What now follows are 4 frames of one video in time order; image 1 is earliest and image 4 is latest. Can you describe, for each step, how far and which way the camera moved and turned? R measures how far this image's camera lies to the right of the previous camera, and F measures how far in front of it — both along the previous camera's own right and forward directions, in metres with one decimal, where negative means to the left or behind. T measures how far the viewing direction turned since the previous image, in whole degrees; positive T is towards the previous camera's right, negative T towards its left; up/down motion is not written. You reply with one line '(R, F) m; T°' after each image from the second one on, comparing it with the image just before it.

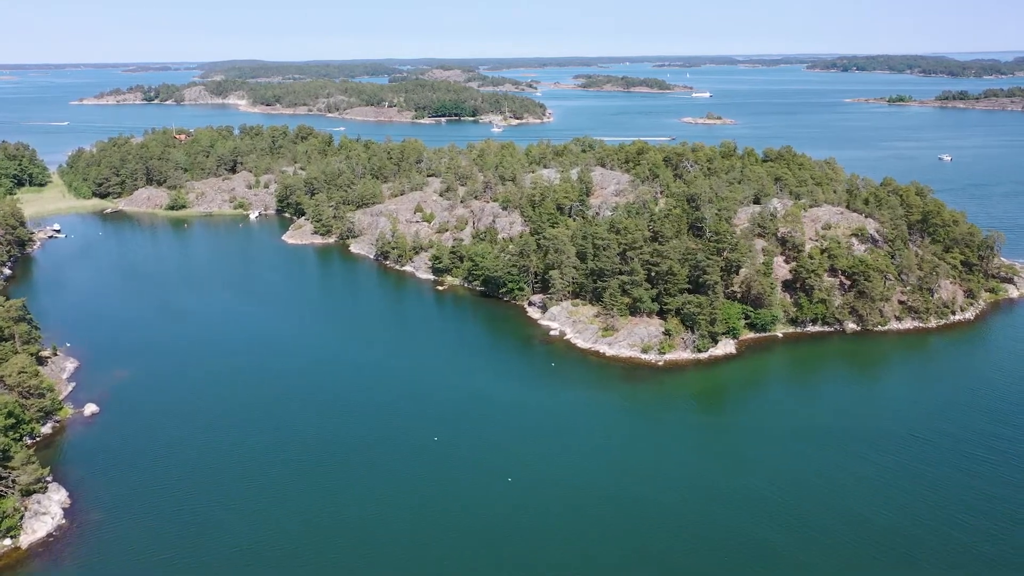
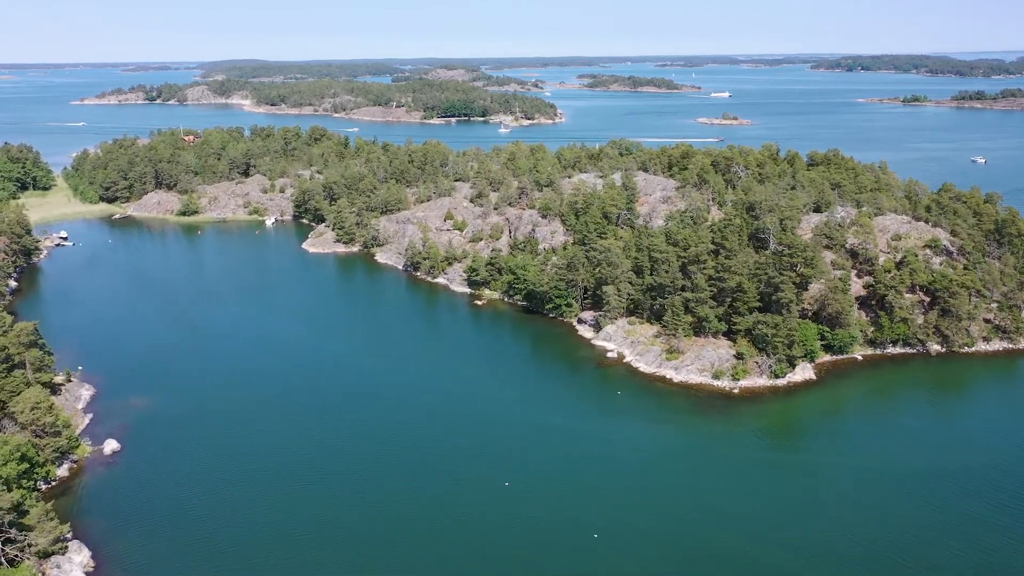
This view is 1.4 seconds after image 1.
(-3.6, +4.1) m; 0°
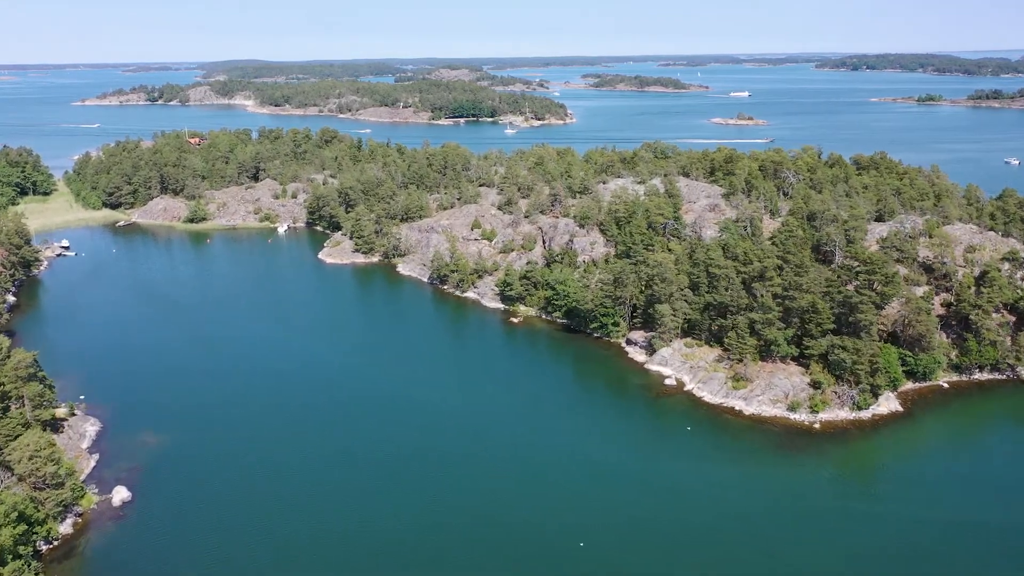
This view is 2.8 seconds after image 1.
(-2.9, +4.3) m; 0°
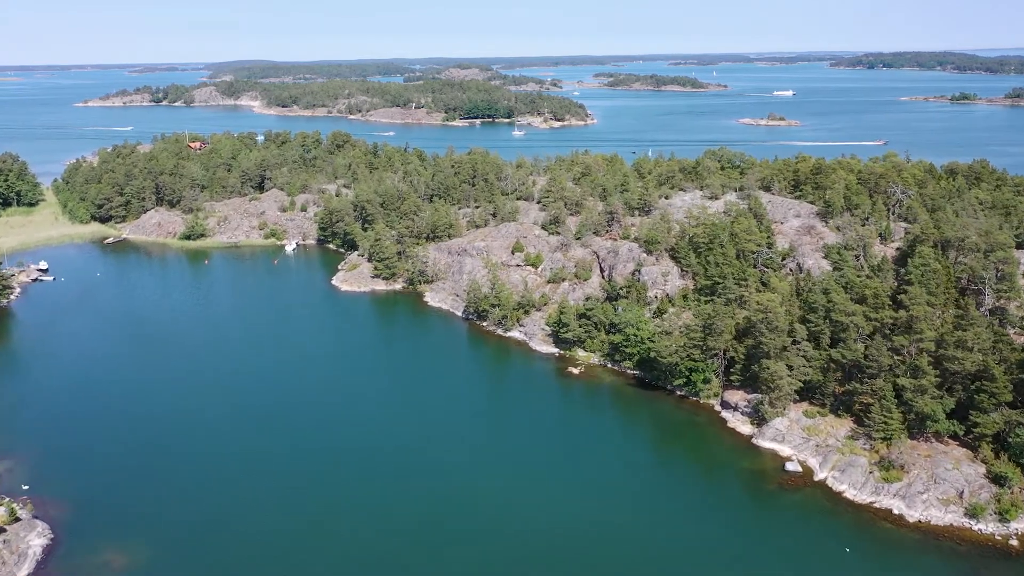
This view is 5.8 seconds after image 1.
(-3.2, +9.4) m; -1°
